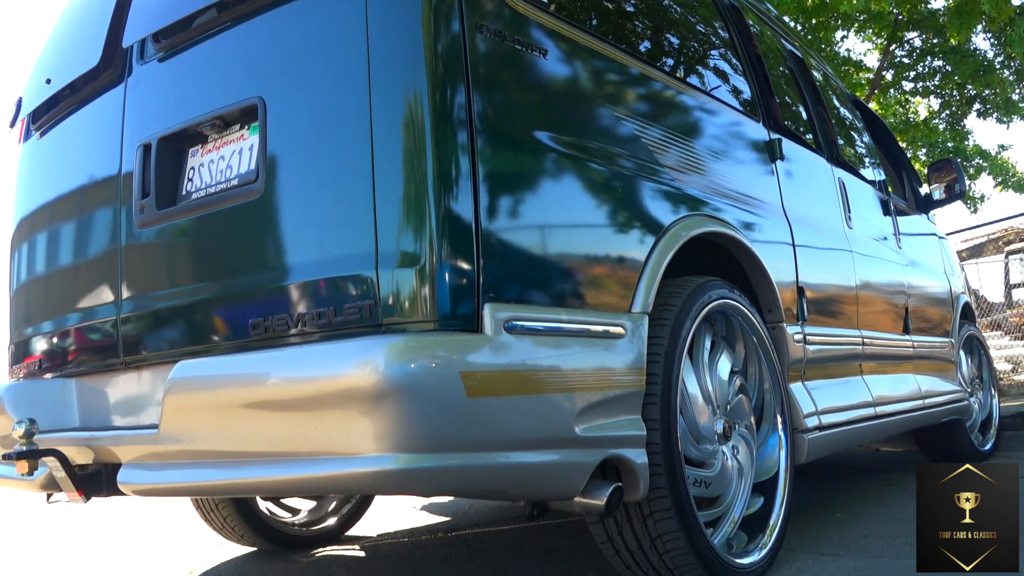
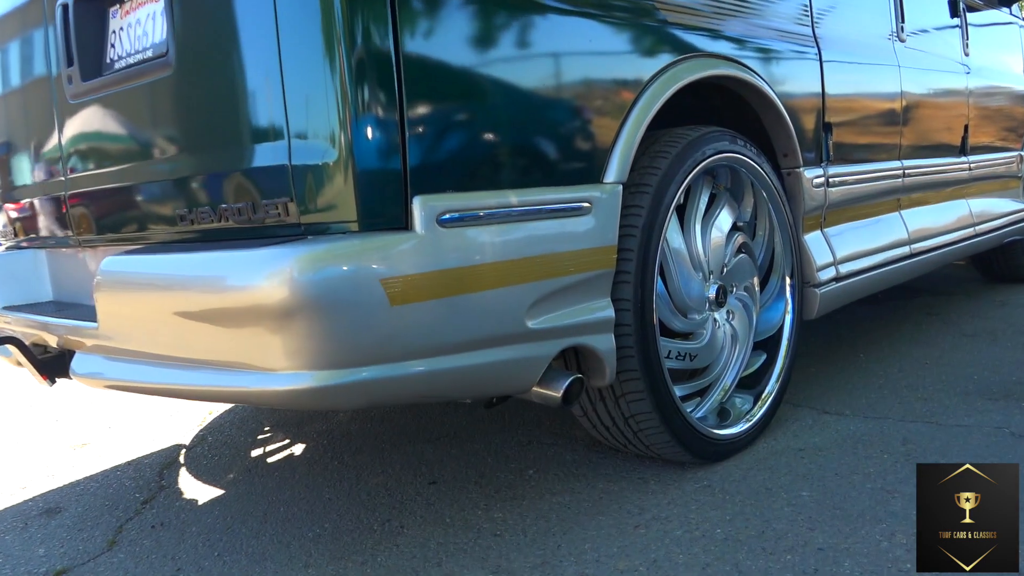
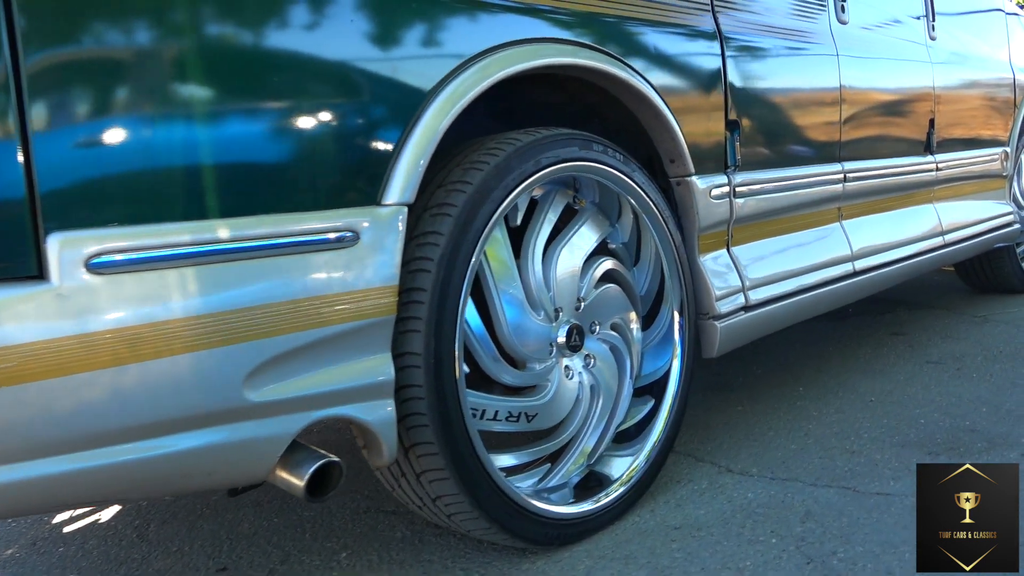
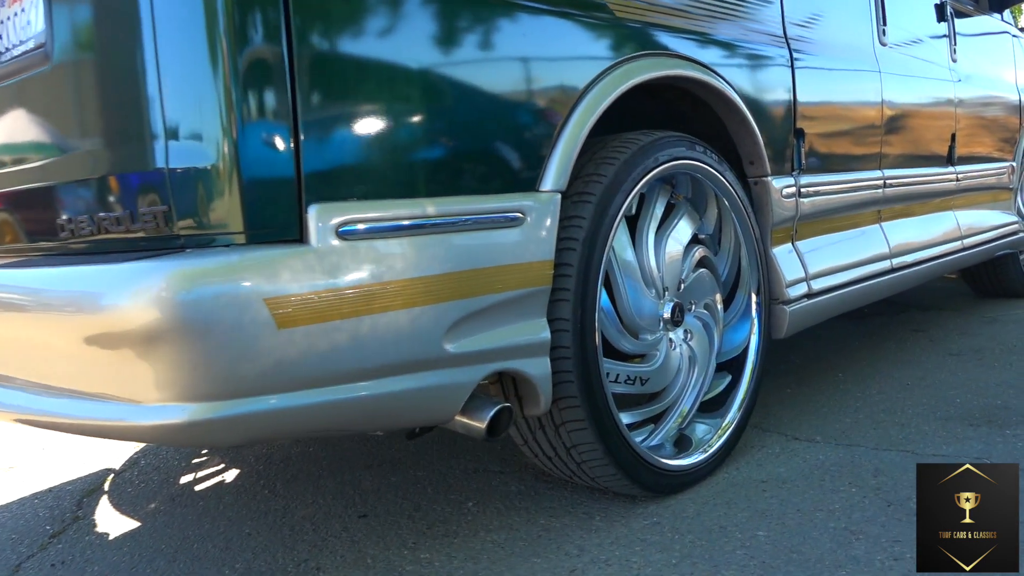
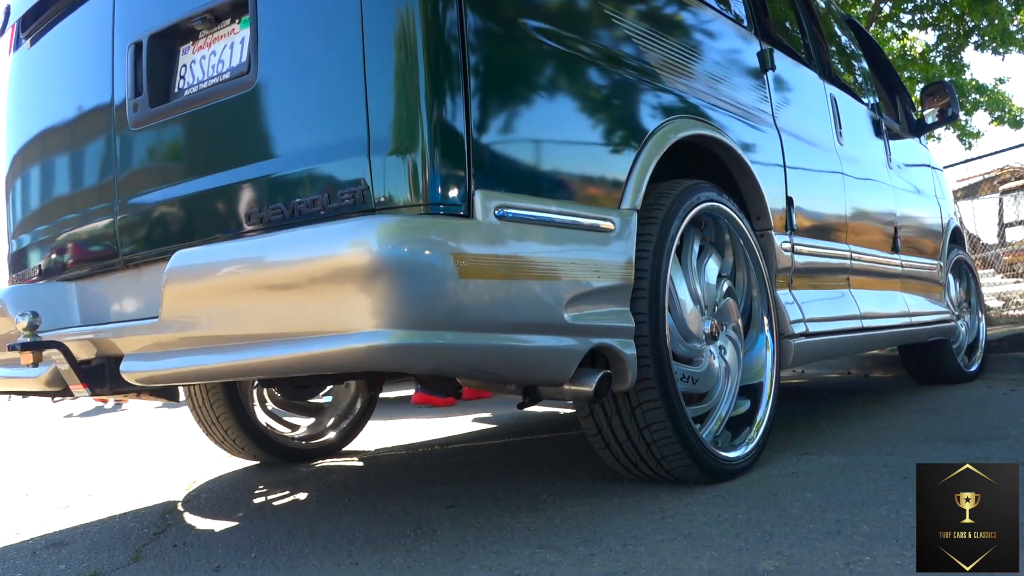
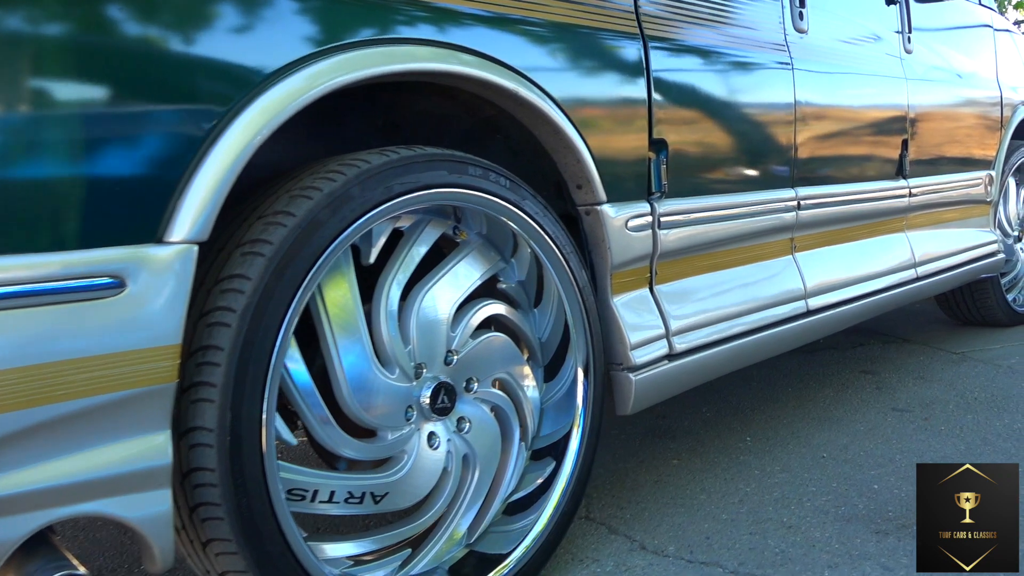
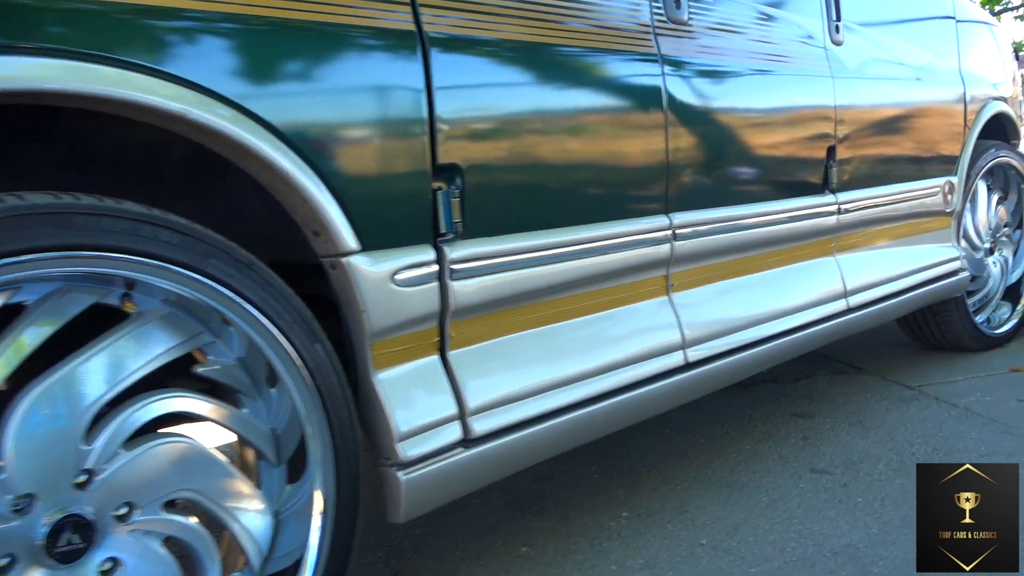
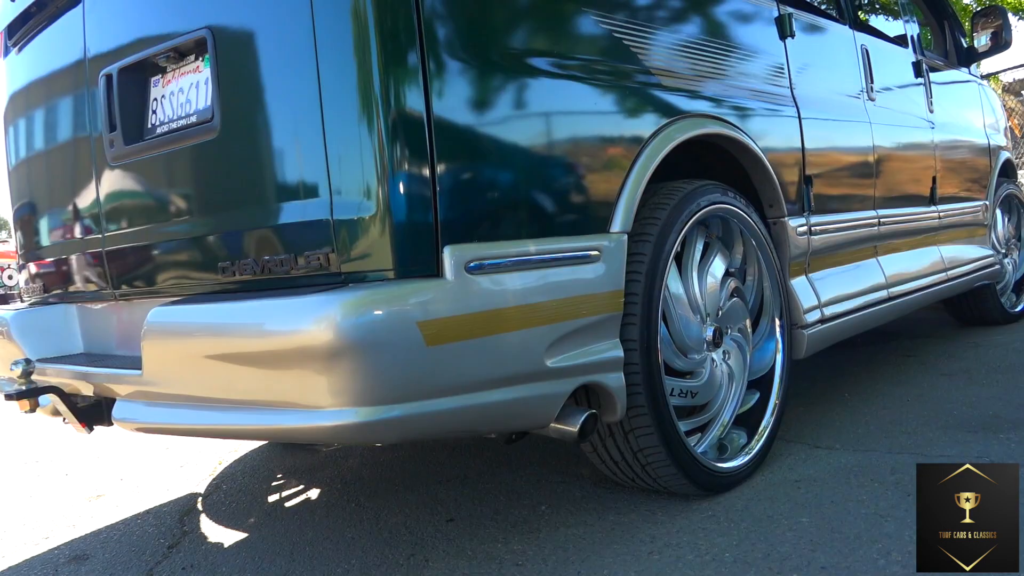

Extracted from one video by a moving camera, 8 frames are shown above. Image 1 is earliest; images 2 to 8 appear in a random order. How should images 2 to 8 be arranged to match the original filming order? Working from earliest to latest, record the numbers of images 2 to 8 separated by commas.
5, 8, 2, 4, 3, 6, 7
